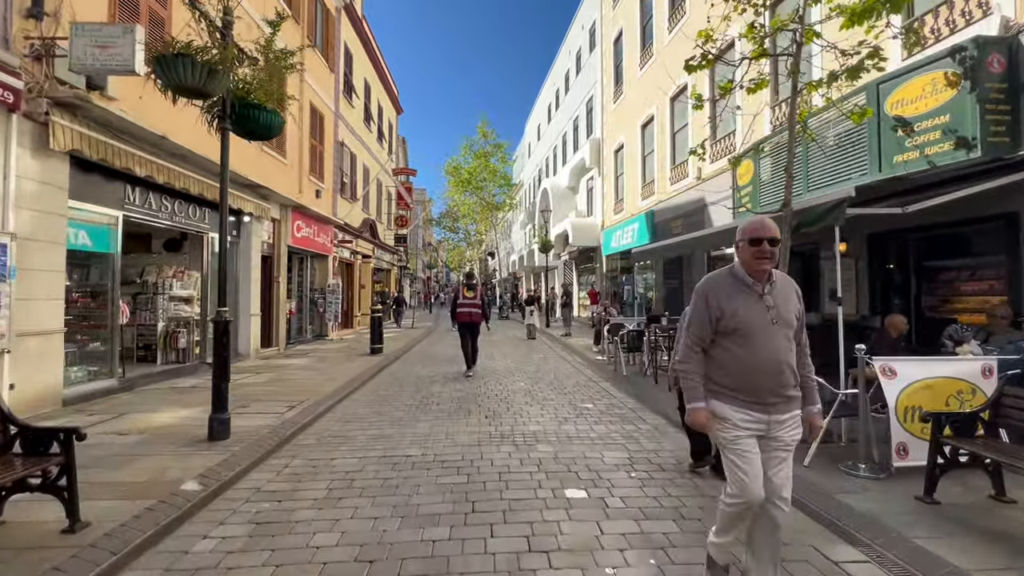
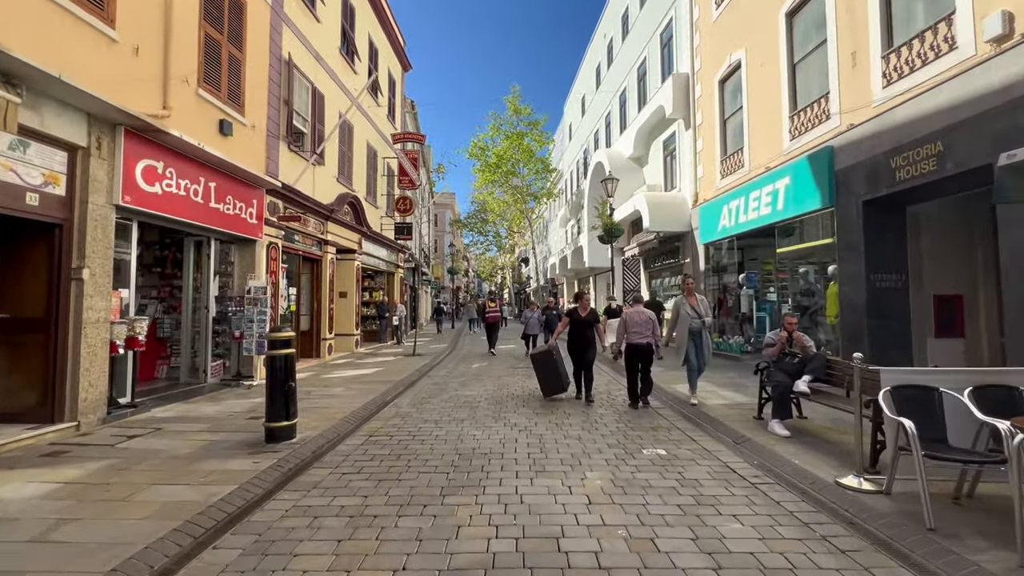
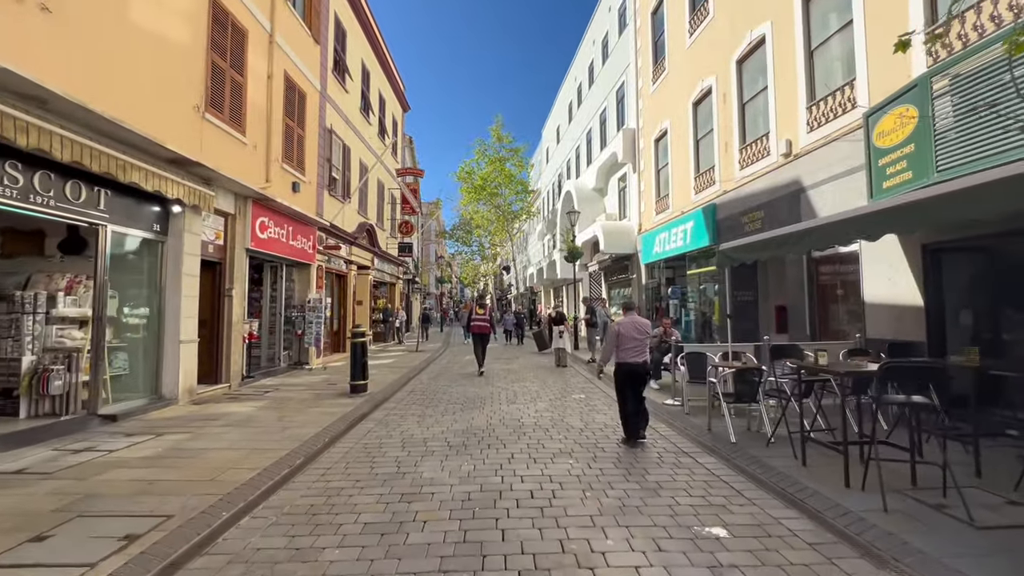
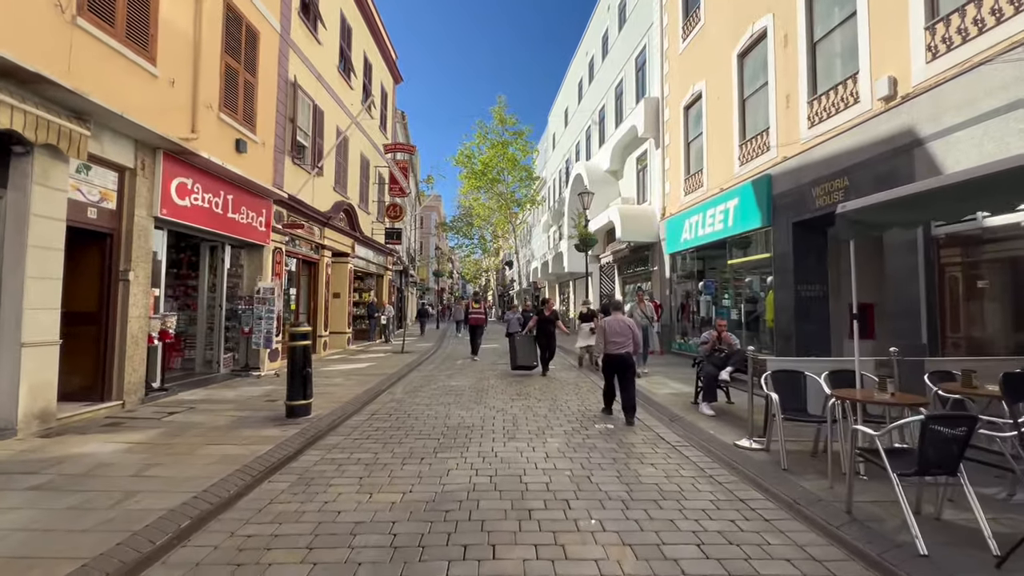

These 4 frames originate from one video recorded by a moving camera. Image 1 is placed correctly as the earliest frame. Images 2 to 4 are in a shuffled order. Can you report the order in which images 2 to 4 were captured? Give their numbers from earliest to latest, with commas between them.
3, 4, 2
